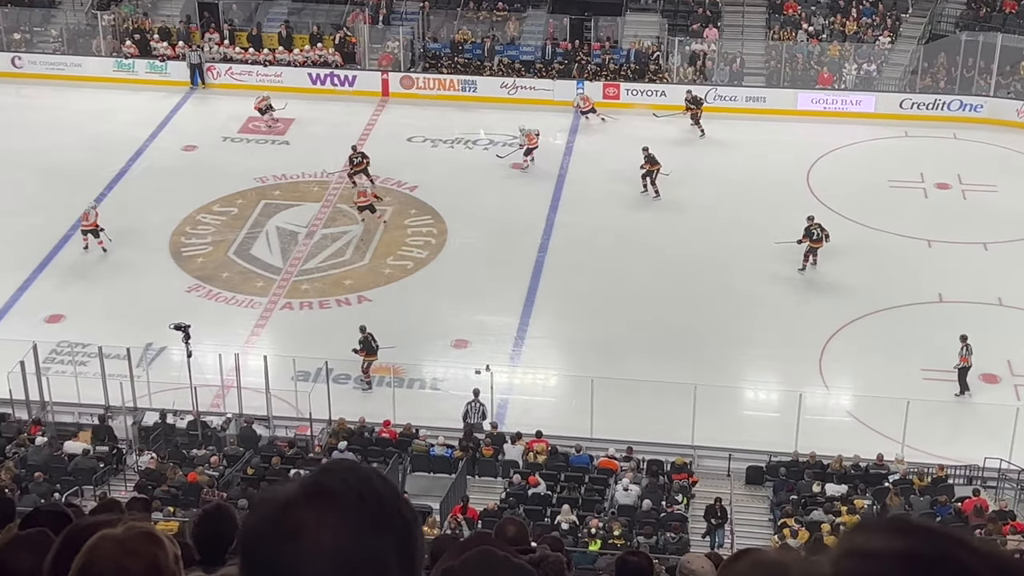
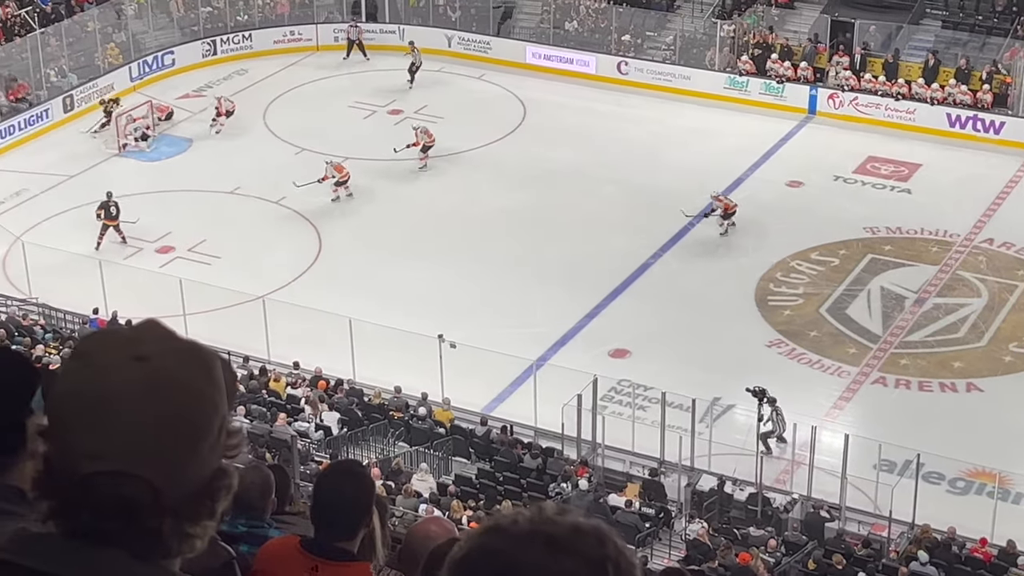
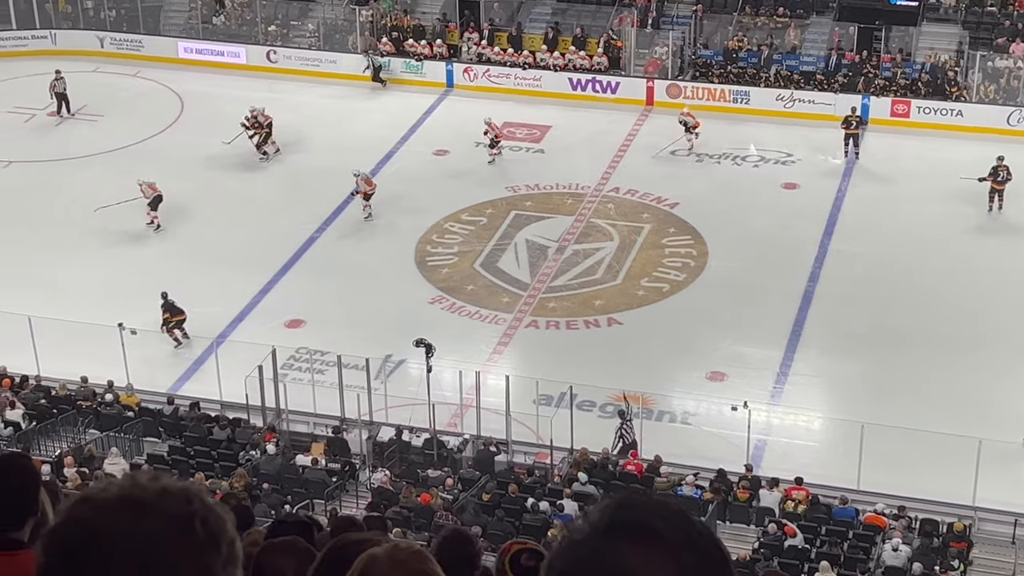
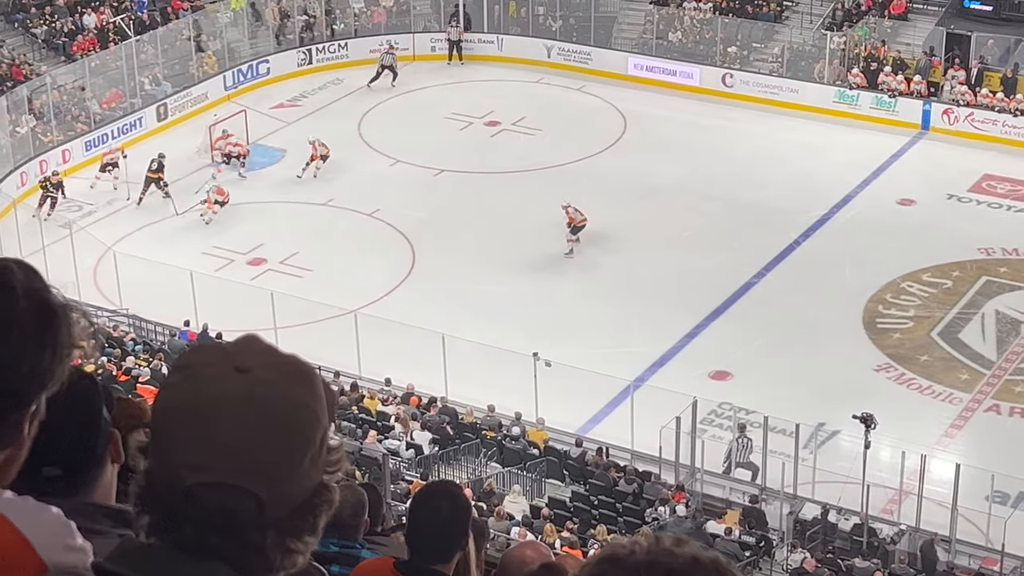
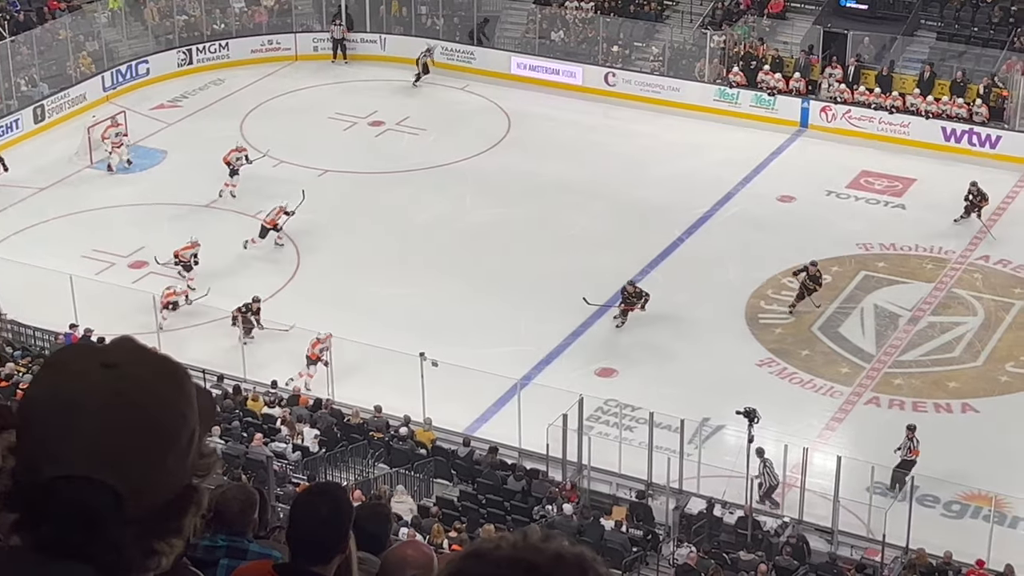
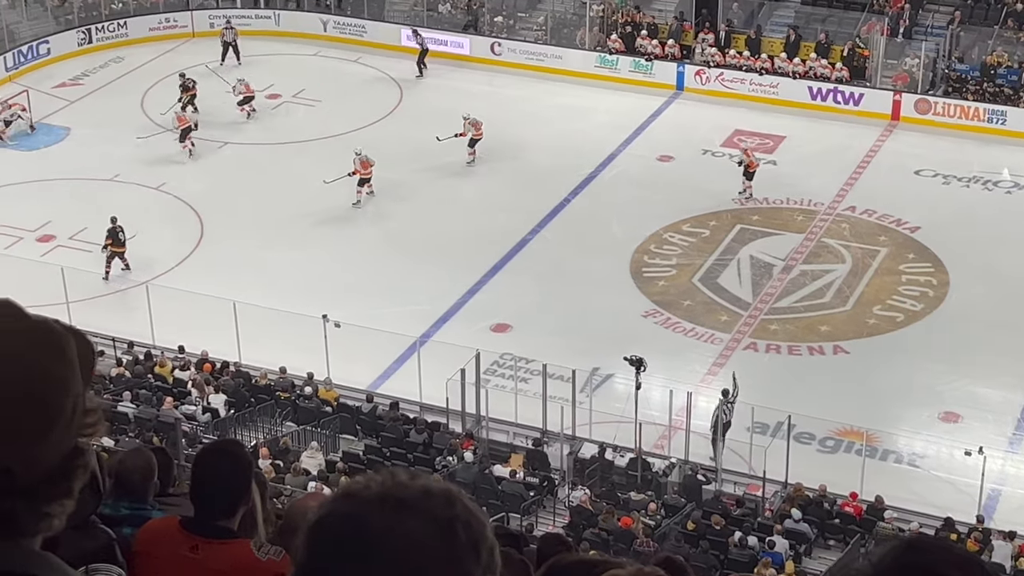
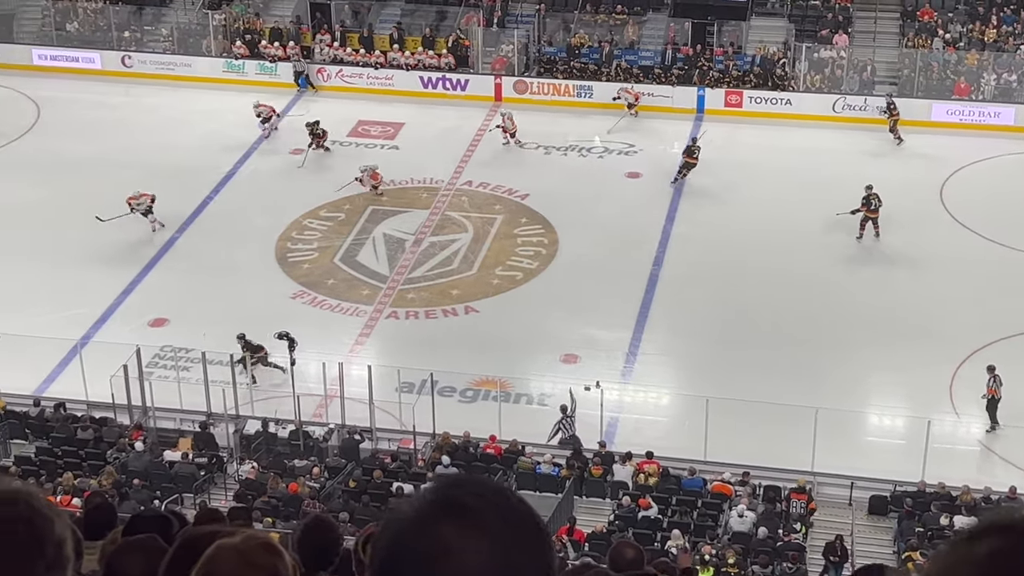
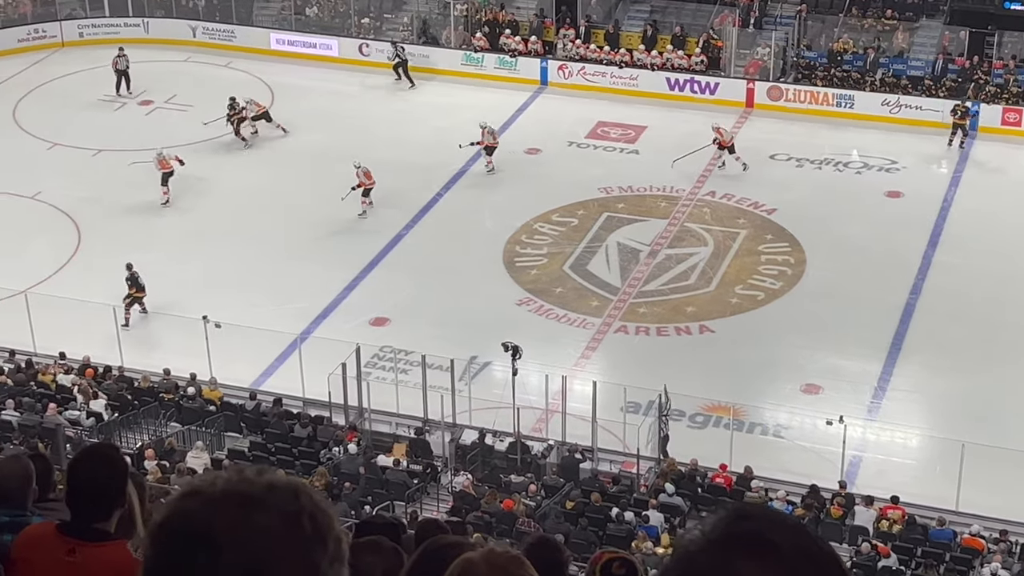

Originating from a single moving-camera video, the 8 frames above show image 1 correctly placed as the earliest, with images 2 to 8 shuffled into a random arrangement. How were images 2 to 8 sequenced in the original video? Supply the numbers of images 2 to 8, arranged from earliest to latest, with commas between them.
7, 3, 8, 6, 2, 4, 5
